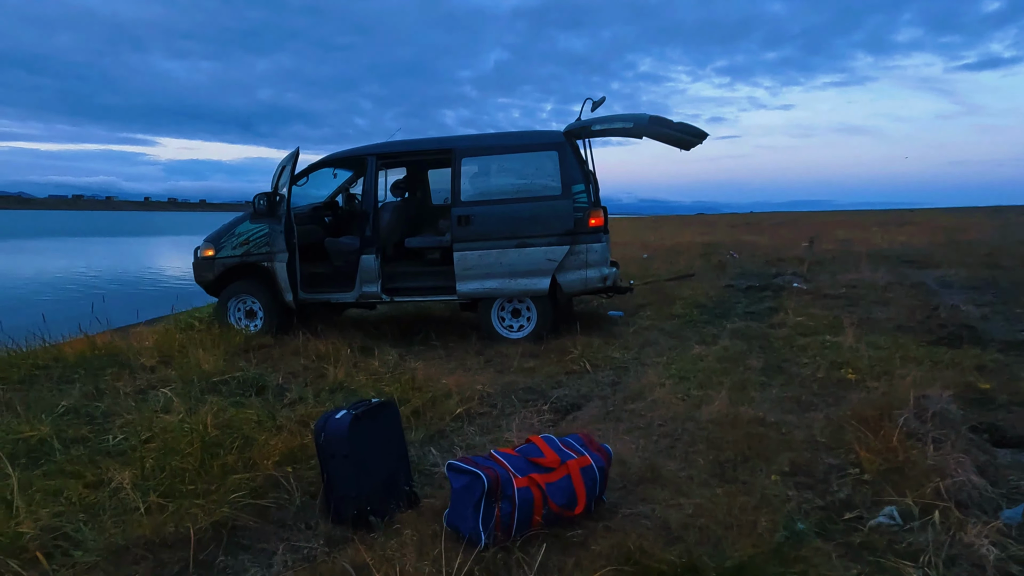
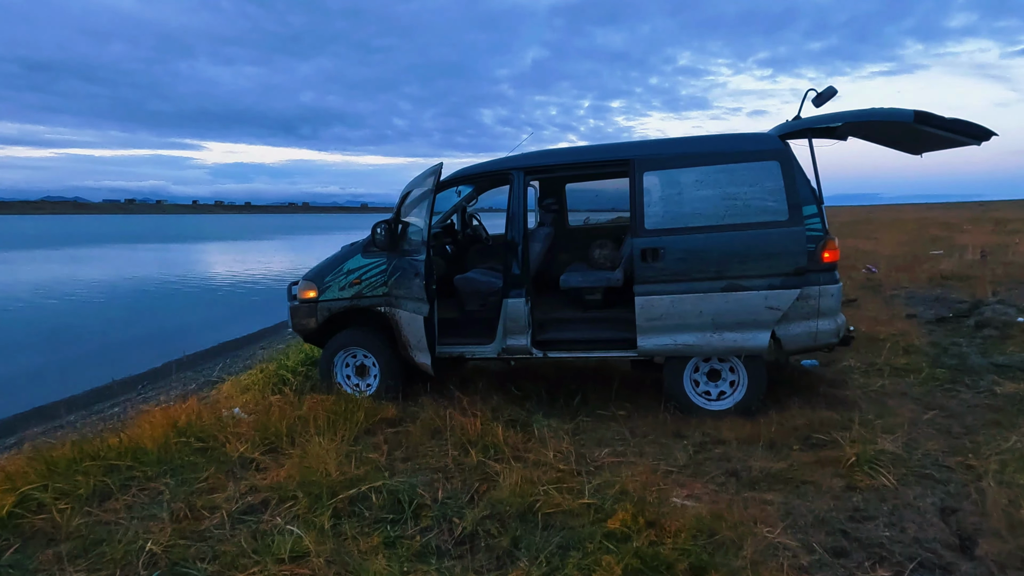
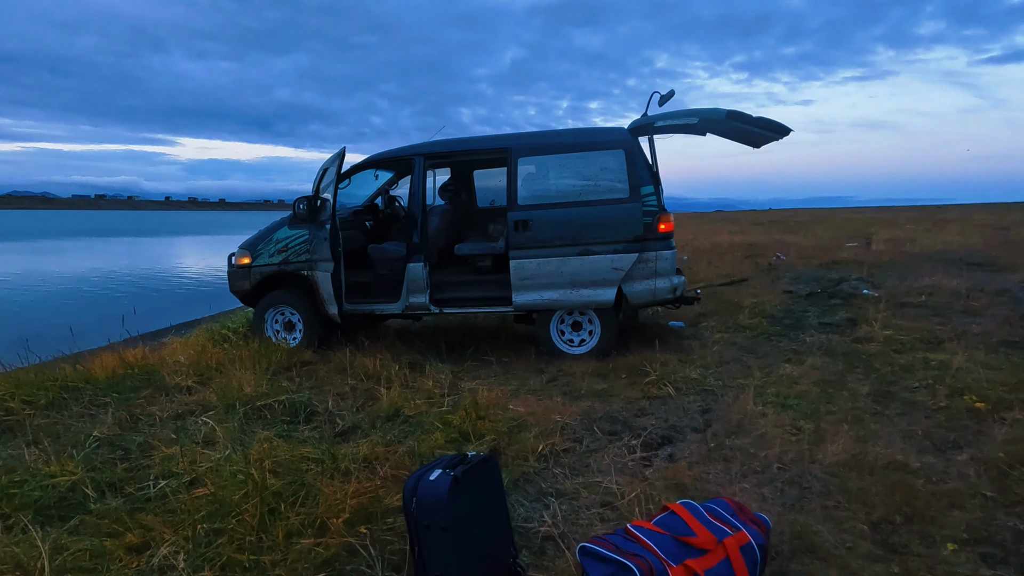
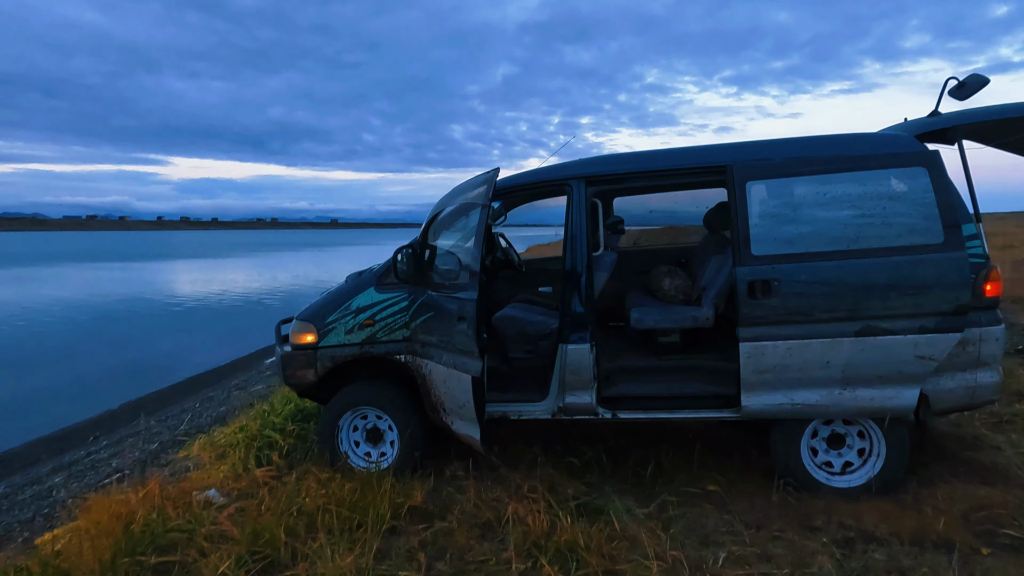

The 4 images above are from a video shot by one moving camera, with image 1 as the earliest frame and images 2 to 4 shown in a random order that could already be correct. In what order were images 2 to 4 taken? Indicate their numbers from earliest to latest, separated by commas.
3, 2, 4
